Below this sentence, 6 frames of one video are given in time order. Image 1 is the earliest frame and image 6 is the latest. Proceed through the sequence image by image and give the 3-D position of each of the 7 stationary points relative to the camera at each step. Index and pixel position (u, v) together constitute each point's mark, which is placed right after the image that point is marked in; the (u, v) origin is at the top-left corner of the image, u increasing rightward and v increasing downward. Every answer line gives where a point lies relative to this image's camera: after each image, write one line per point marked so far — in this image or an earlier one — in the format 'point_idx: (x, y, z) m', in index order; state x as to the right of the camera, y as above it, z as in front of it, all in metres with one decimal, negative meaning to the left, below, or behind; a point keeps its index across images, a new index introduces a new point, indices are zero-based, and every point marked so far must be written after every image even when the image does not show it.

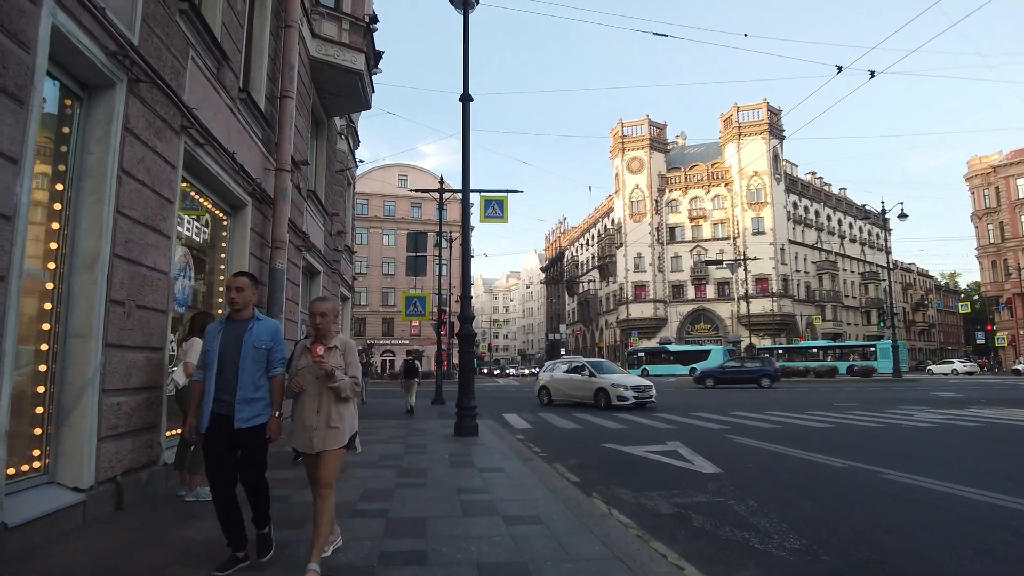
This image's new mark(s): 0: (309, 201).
0: (-3.8, +1.6, +13.2) m
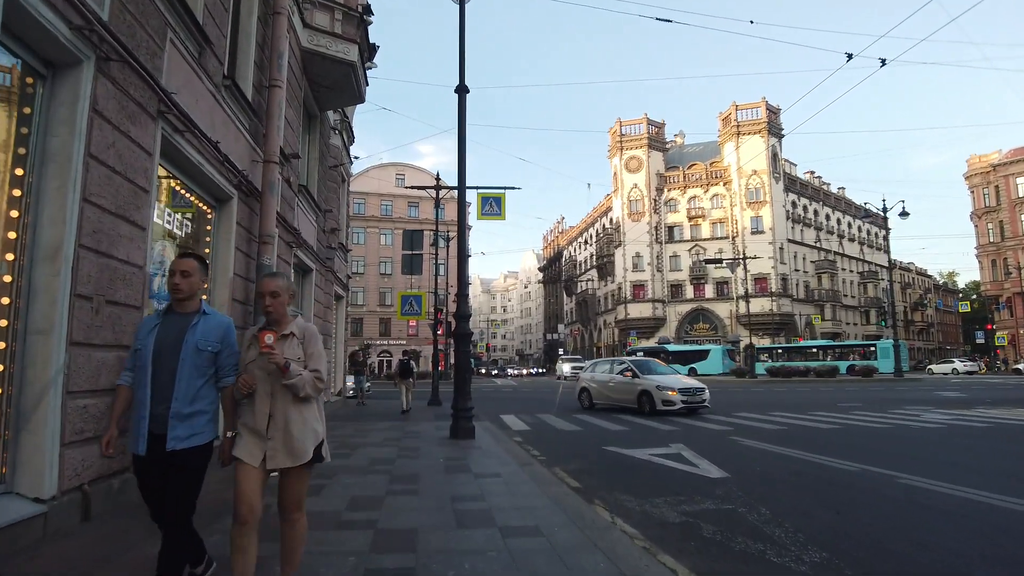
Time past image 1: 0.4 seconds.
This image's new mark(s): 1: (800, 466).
0: (-3.9, +1.7, +12.9) m
1: (+3.6, -2.2, +8.6) m
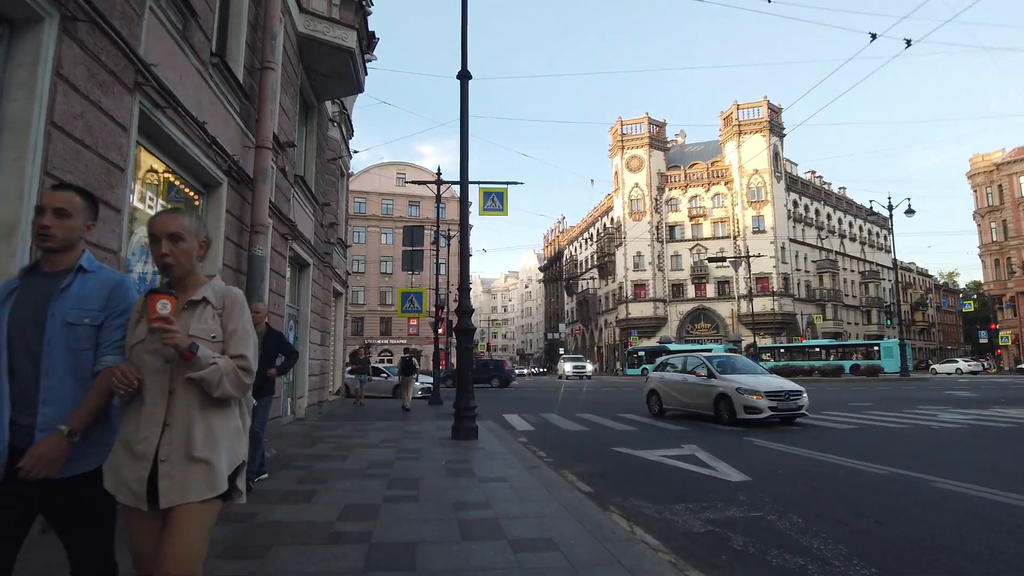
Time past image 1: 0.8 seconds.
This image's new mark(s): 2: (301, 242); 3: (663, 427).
0: (-3.8, +1.8, +12.4) m
1: (+3.6, -2.1, +8.1) m
2: (-3.9, +0.8, +12.9) m
3: (+2.8, -2.6, +13.2) m
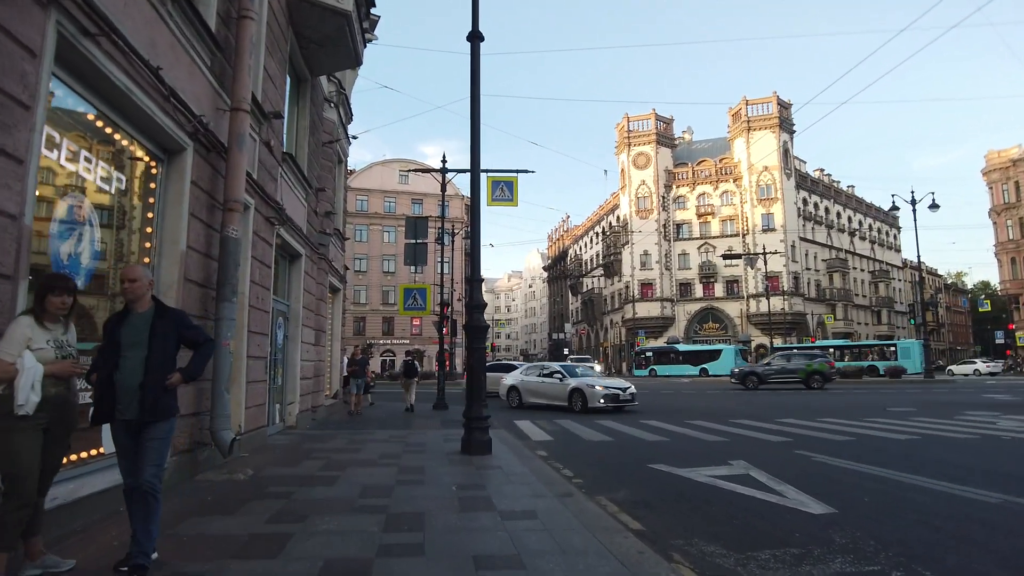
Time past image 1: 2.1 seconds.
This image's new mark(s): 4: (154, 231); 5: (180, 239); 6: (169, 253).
0: (-3.5, +1.9, +10.9) m
1: (+3.9, -2.0, +6.7) m
2: (-3.6, +1.0, +11.4) m
3: (+3.1, -2.5, +11.7) m
4: (-3.3, +0.5, +6.6) m
5: (-3.1, +0.5, +6.6) m
6: (-3.2, +0.3, +6.6) m
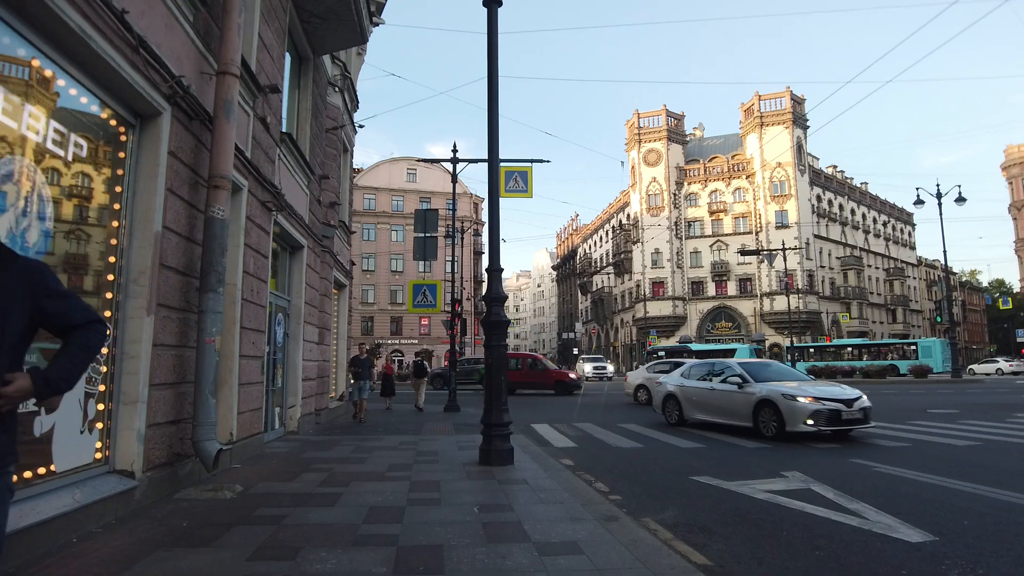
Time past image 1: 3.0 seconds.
0: (-3.3, +2.0, +10.0) m
1: (+4.1, -1.8, +5.7) m
2: (-3.3, +1.1, +10.5) m
3: (+3.4, -2.4, +10.7) m
4: (-3.1, +0.6, +5.6) m
5: (-2.9, +0.6, +5.7) m
6: (-3.0, +0.4, +5.6) m
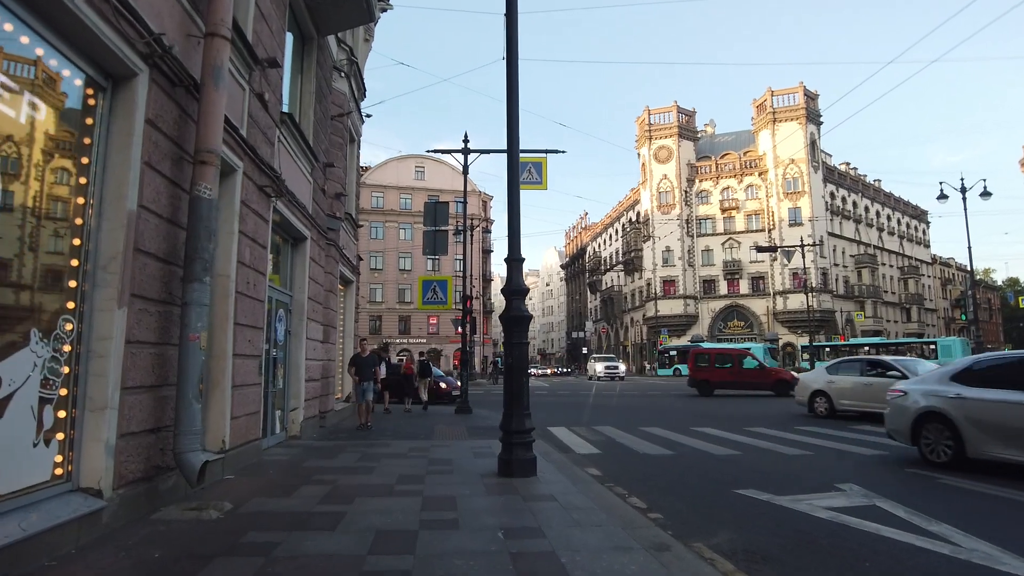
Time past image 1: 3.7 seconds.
0: (-3.0, +2.1, +9.2) m
1: (+4.3, -1.8, +4.8) m
2: (-3.1, +1.2, +9.7) m
3: (+3.7, -2.3, +9.9) m
4: (-2.9, +0.7, +4.8) m
5: (-2.7, +0.7, +4.9) m
6: (-2.8, +0.5, +4.9) m
